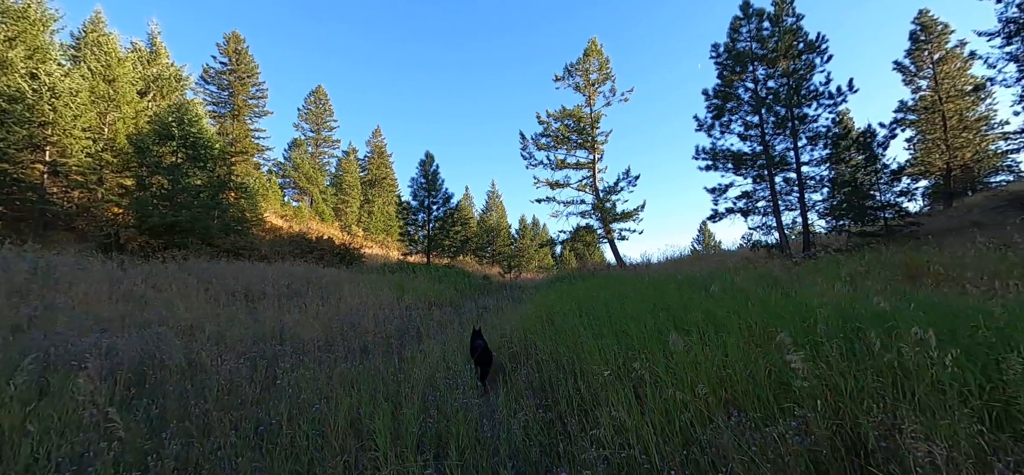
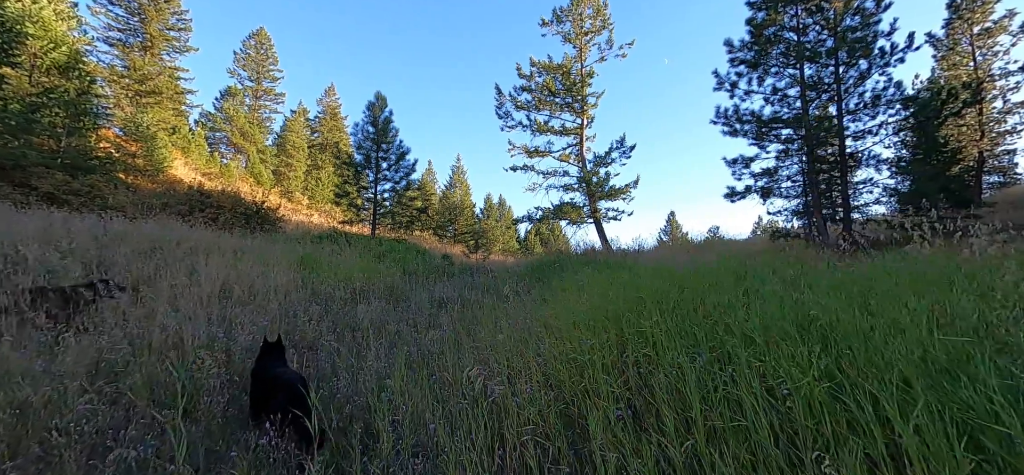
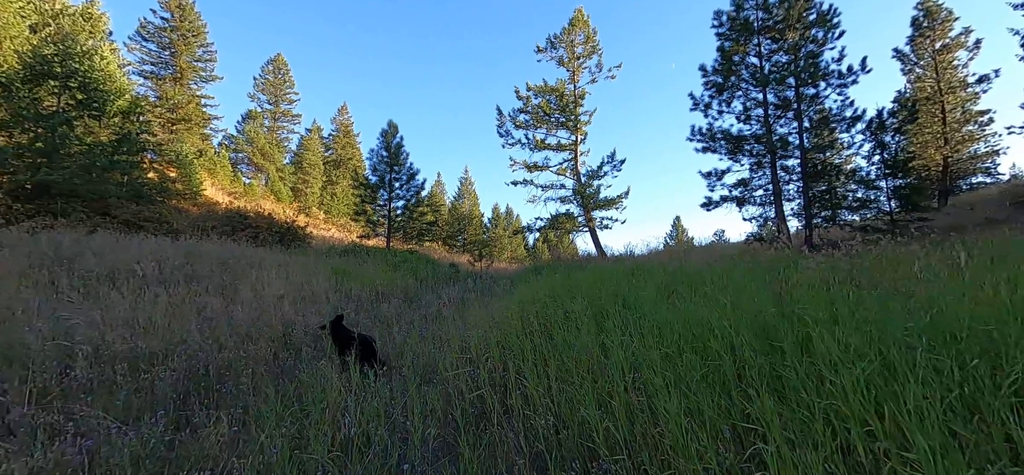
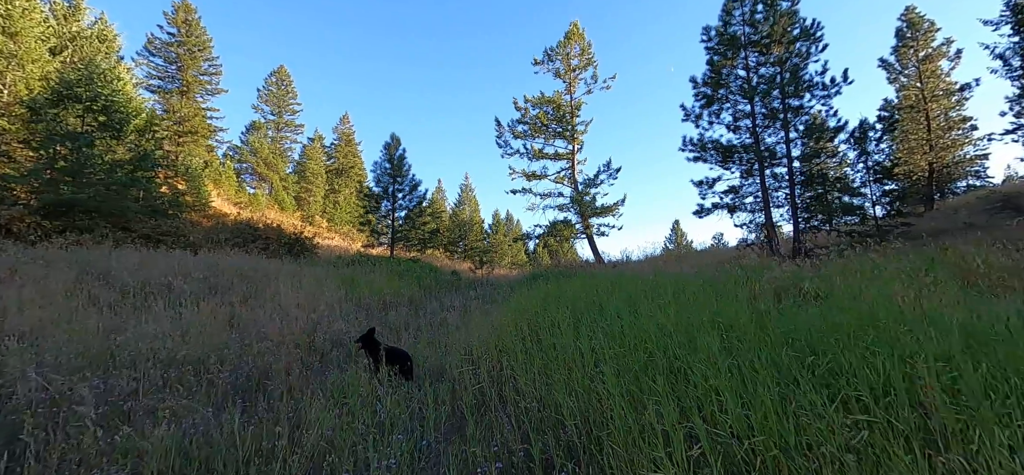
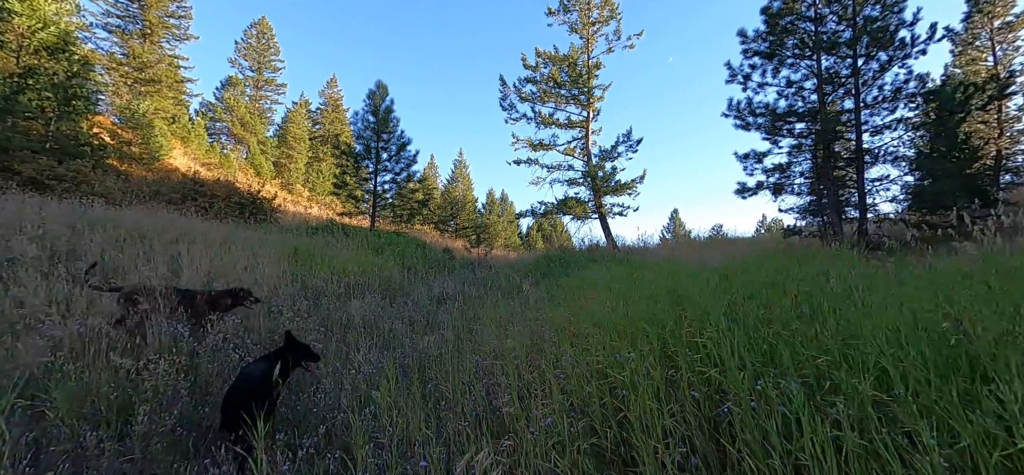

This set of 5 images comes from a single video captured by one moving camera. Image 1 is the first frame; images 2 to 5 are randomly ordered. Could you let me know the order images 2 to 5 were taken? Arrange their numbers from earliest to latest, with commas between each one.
4, 3, 2, 5
